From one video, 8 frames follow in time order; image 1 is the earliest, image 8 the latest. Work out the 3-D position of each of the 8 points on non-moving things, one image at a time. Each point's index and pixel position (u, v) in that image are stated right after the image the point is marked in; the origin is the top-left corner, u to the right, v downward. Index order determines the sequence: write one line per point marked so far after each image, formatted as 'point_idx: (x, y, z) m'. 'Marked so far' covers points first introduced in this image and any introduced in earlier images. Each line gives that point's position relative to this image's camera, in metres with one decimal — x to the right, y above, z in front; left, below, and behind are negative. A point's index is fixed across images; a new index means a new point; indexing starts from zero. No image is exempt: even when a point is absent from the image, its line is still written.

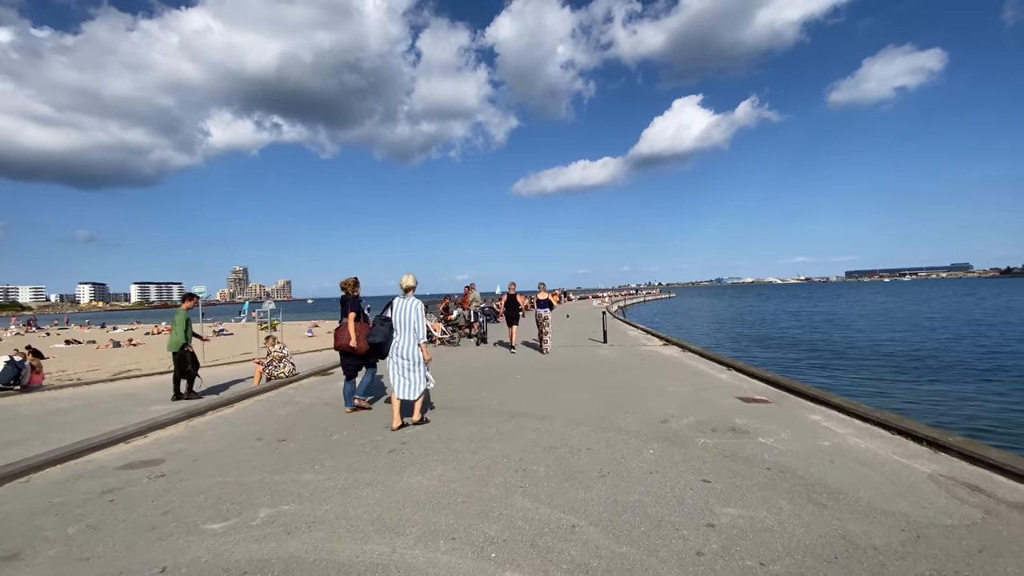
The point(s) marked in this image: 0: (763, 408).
0: (+3.3, -1.6, +6.7) m
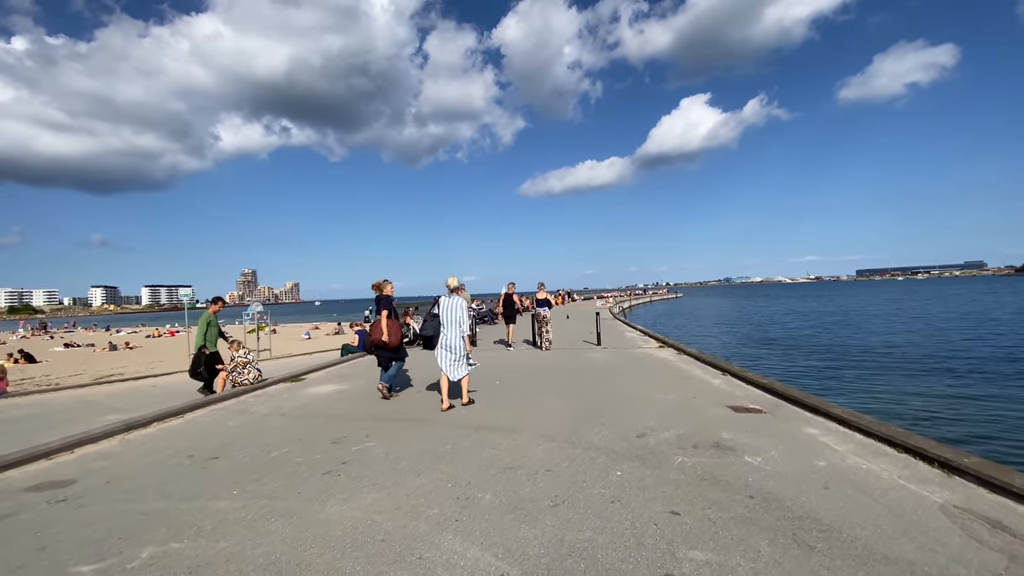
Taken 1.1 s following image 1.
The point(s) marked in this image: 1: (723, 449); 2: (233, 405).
0: (+2.8, -1.6, +6.1) m
1: (+2.0, -1.6, +5.0) m
2: (-4.4, -1.8, +8.0) m
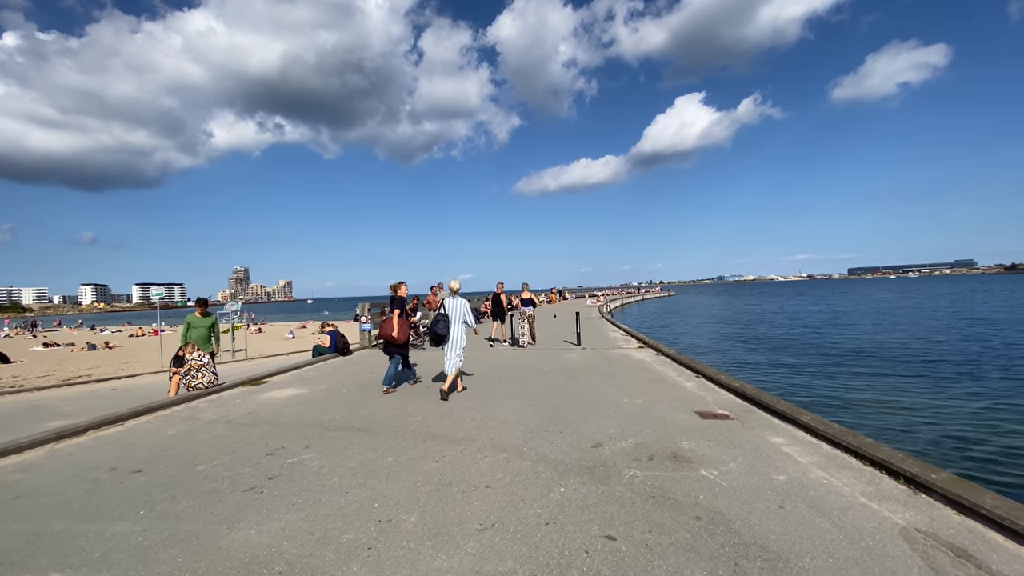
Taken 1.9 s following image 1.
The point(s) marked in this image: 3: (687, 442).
0: (+2.3, -1.6, +5.8) m
1: (+1.5, -1.6, +4.7) m
2: (-4.9, -1.8, +7.6) m
3: (+1.8, -1.6, +5.2) m
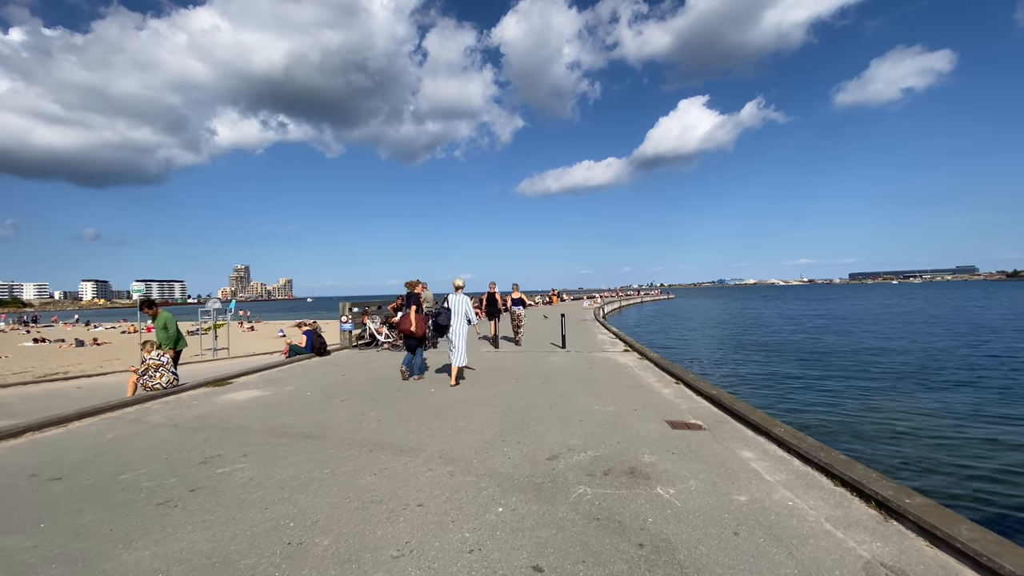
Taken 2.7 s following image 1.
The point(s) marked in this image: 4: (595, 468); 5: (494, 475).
0: (+1.8, -1.6, +5.4) m
1: (+1.0, -1.6, +4.3) m
2: (-5.4, -1.8, +7.3) m
3: (+1.3, -1.6, +4.8) m
4: (+0.7, -1.6, +4.5) m
5: (-0.1, -1.6, +4.4) m
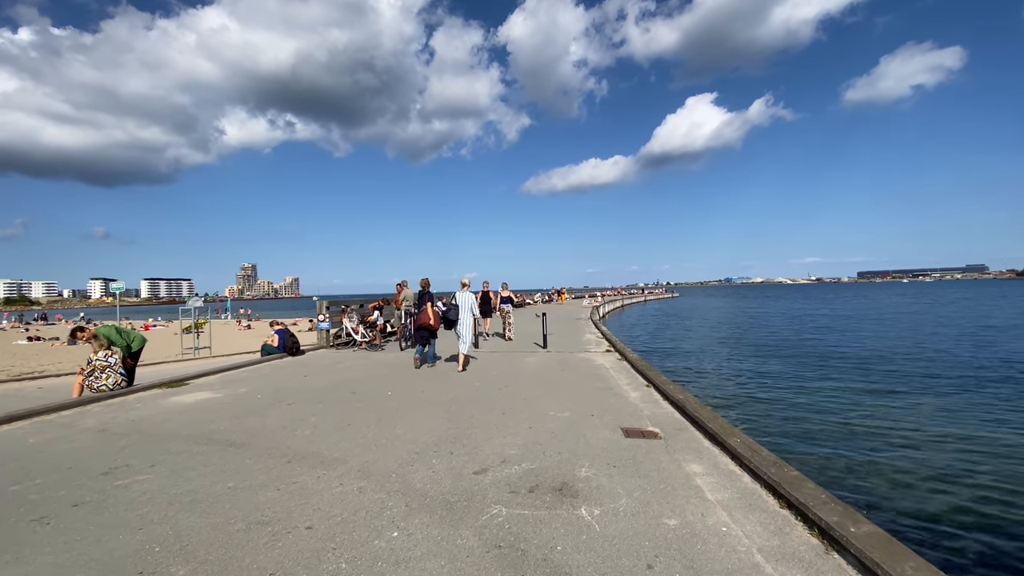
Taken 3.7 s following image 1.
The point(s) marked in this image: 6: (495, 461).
0: (+1.2, -1.6, +5.0) m
1: (+0.4, -1.6, +3.9) m
2: (-6.0, -1.7, +6.9) m
3: (+0.6, -1.6, +4.4) m
4: (+0.1, -1.6, +4.1) m
5: (-0.8, -1.6, +4.0) m
6: (-0.2, -1.6, +4.6) m
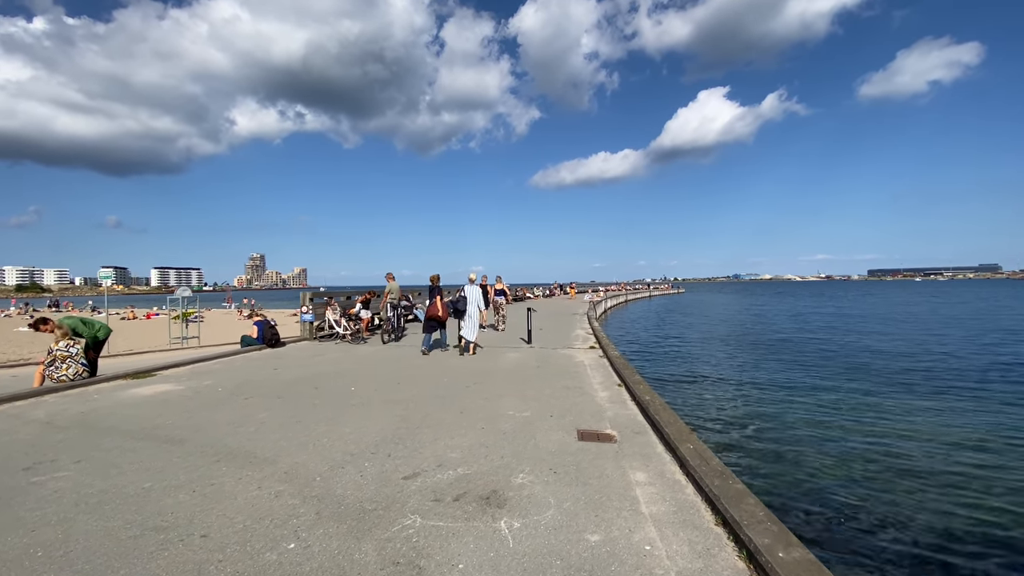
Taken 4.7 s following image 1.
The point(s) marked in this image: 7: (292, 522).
0: (+0.7, -1.5, +4.7) m
1: (-0.2, -1.5, +3.6) m
2: (-6.5, -1.6, +6.8) m
3: (+0.1, -1.5, +4.2) m
4: (-0.5, -1.5, +3.8) m
5: (-1.3, -1.5, +3.7) m
6: (-0.7, -1.5, +4.4) m
7: (-1.4, -1.5, +3.4) m
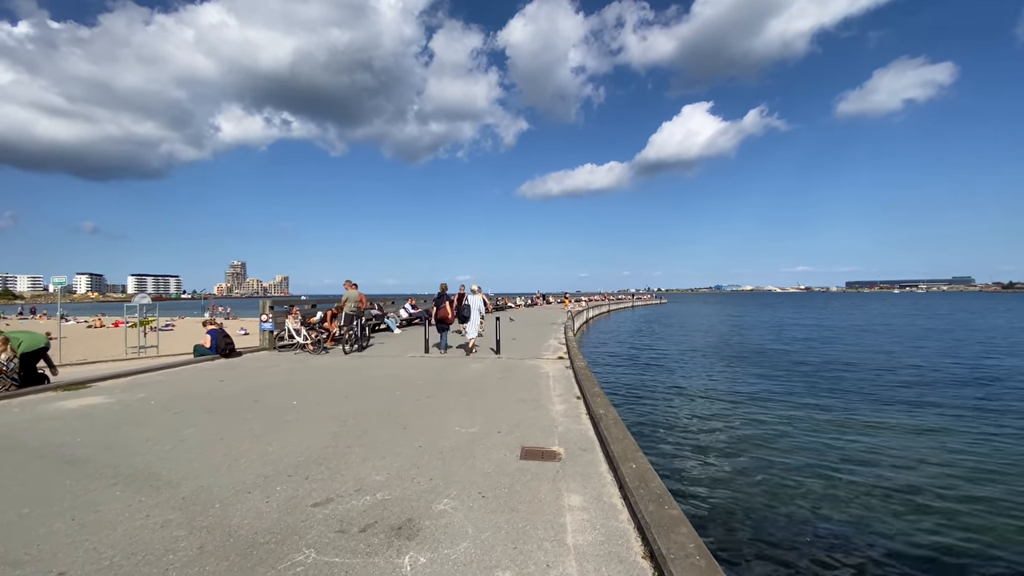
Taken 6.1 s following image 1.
0: (+0.1, -1.6, +4.4) m
1: (-0.7, -1.6, +3.3) m
2: (-7.2, -1.6, +6.2) m
3: (-0.5, -1.6, +3.8) m
4: (-1.0, -1.6, +3.5) m
5: (-1.9, -1.5, +3.3) m
6: (-1.3, -1.6, +4.0) m
7: (-2.0, -1.6, +3.0) m
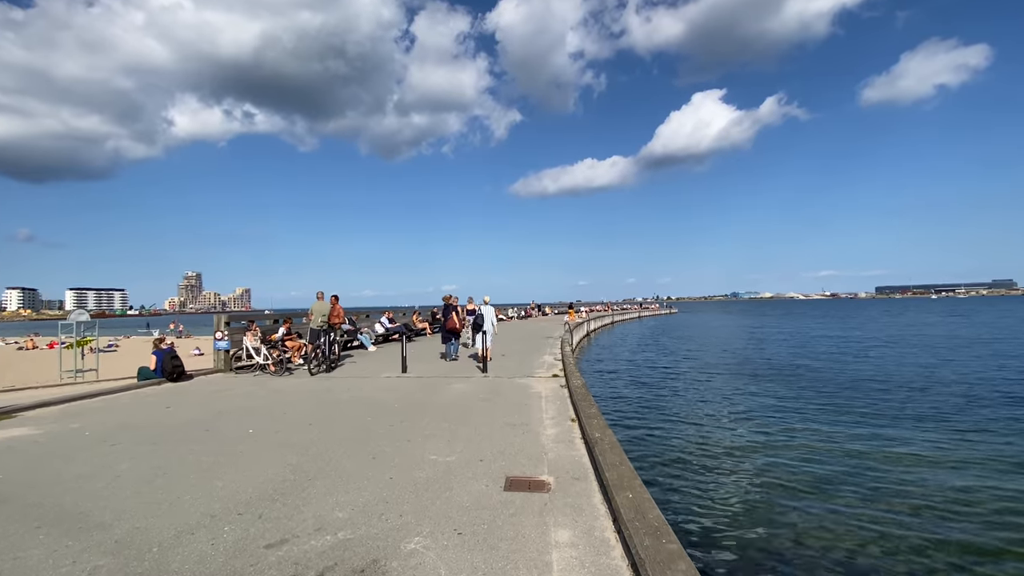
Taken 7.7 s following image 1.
0: (0.0, -1.7, +3.9) m
1: (-0.9, -1.6, +2.9) m
2: (-7.3, -1.8, +5.9) m
3: (-0.6, -1.6, +3.4) m
4: (-1.2, -1.6, +3.1) m
5: (-2.0, -1.6, +2.9) m
6: (-1.4, -1.6, +3.6) m
7: (-2.1, -1.6, +2.6) m
